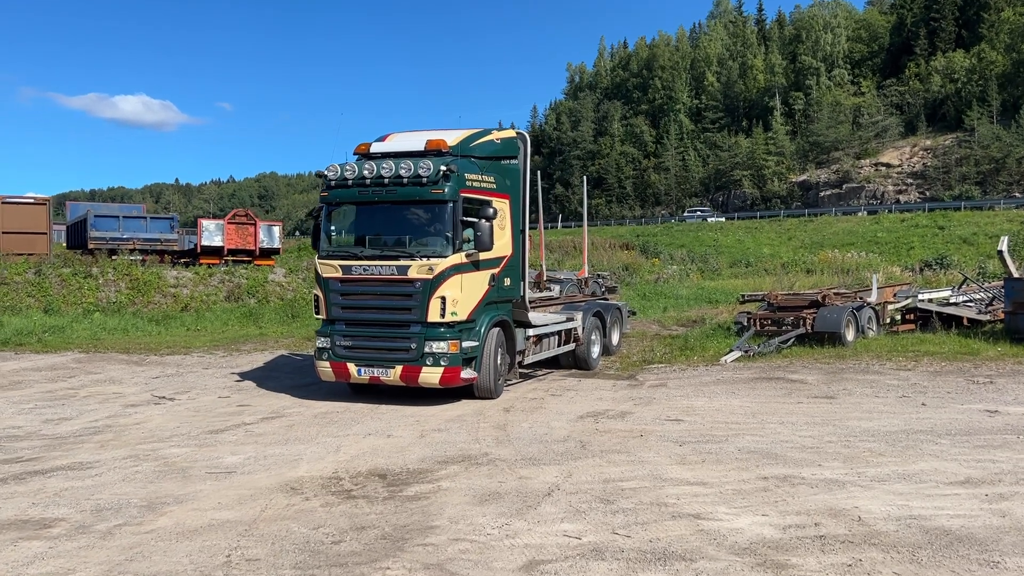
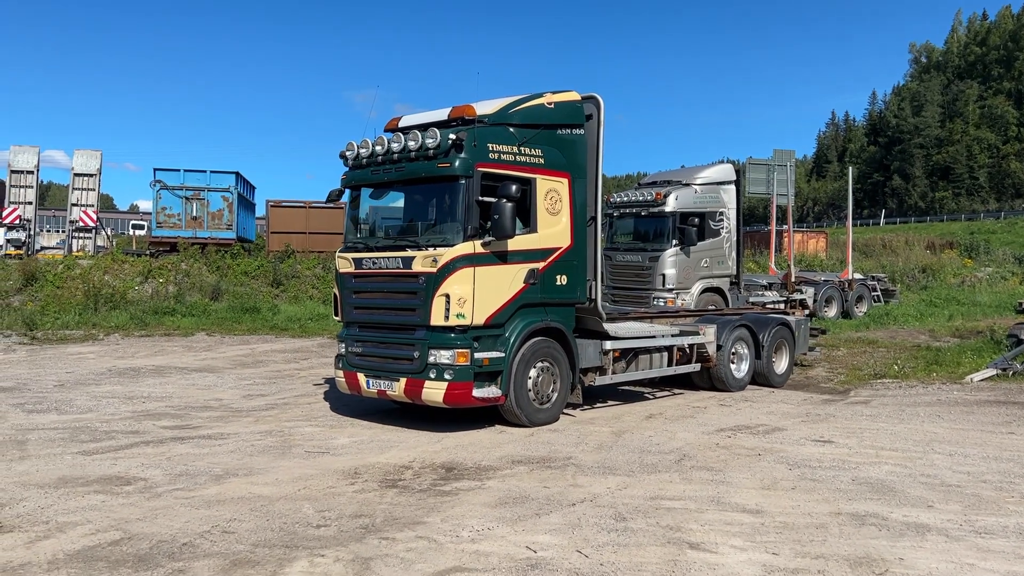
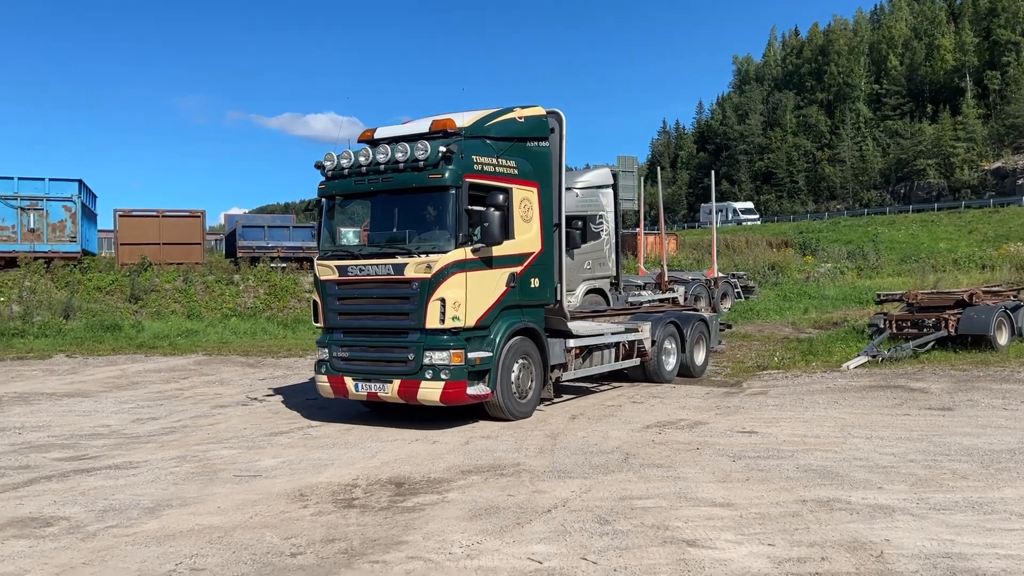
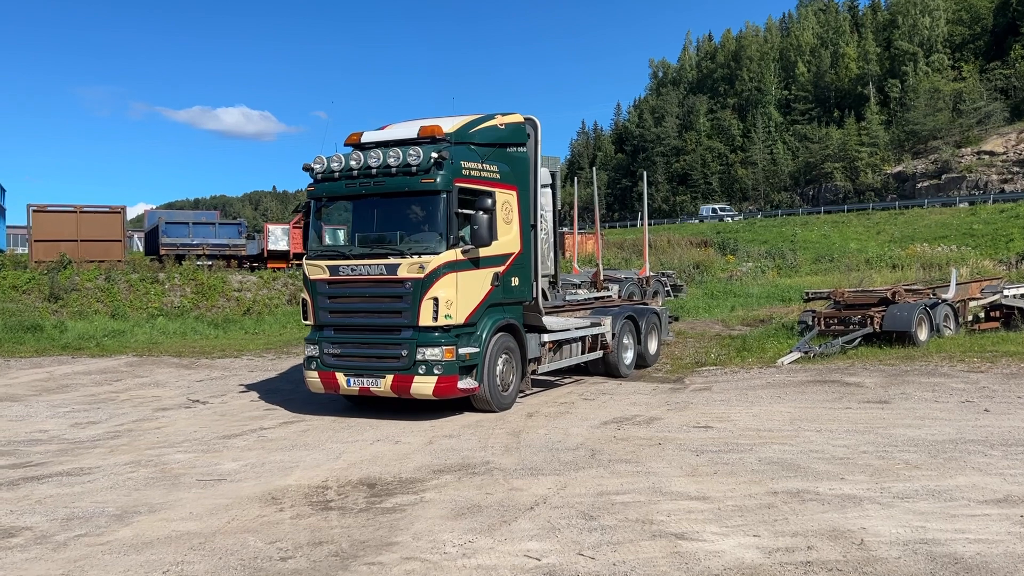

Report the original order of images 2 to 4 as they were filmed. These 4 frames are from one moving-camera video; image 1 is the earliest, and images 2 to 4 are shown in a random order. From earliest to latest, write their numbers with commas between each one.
4, 3, 2
